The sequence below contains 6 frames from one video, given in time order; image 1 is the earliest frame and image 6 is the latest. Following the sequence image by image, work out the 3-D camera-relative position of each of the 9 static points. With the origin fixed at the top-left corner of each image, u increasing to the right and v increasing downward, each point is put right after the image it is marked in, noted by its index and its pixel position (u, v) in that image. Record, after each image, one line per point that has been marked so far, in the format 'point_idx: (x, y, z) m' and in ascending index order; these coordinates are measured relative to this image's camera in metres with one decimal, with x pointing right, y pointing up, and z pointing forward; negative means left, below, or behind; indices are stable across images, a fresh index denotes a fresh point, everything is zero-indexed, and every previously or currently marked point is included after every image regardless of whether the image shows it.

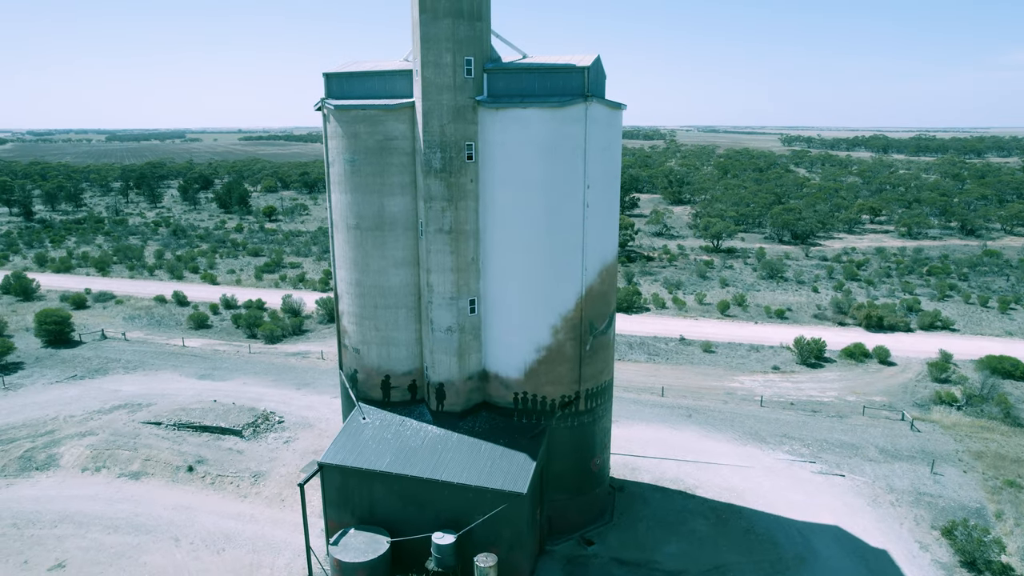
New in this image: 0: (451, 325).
0: (-1.7, -1.0, +17.6) m
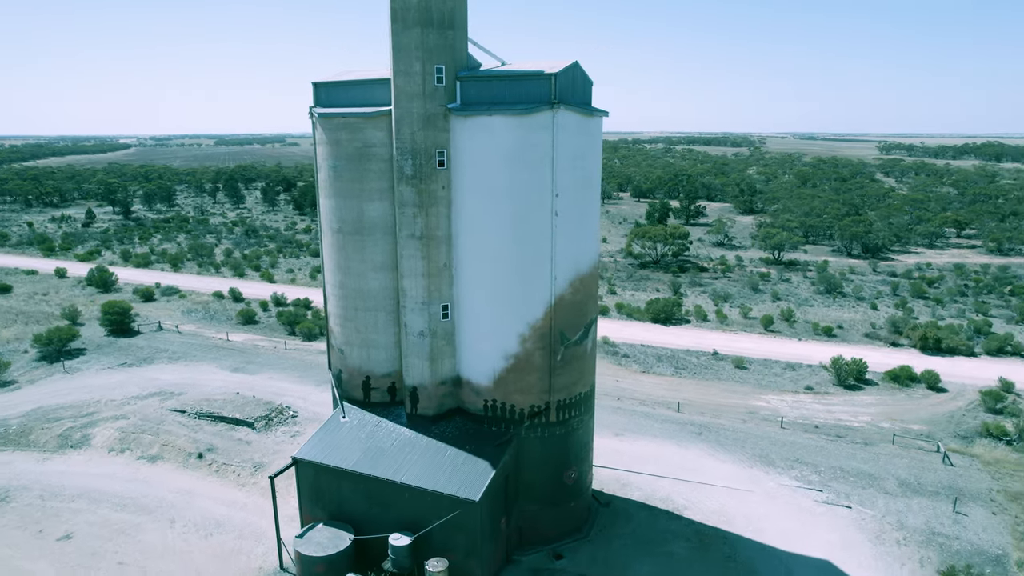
0: (-2.5, -1.1, +17.9) m
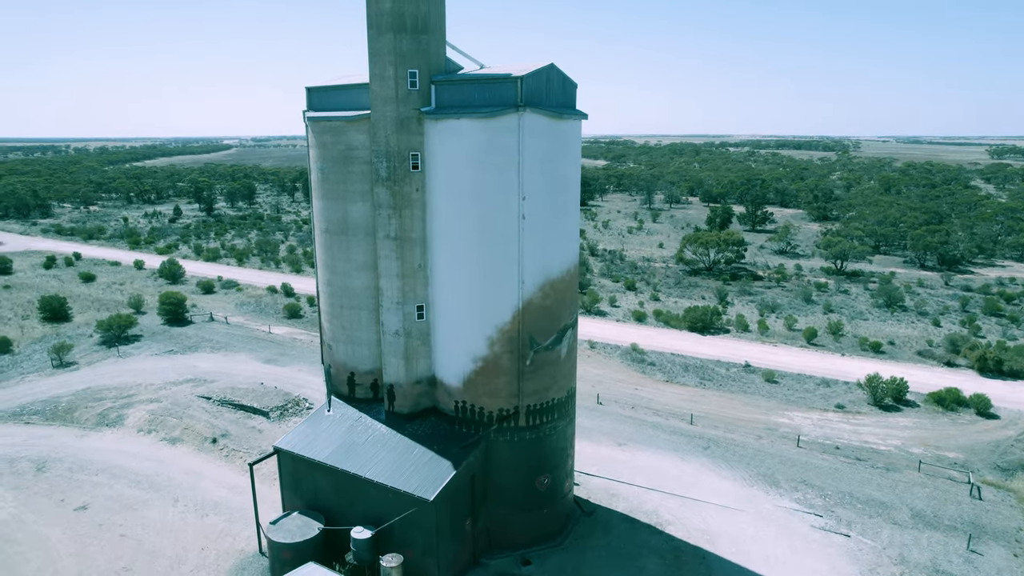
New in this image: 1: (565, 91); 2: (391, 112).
0: (-3.2, -1.1, +18.2) m
1: (+1.4, +5.5, +17.8) m
2: (-3.2, +4.6, +16.9) m
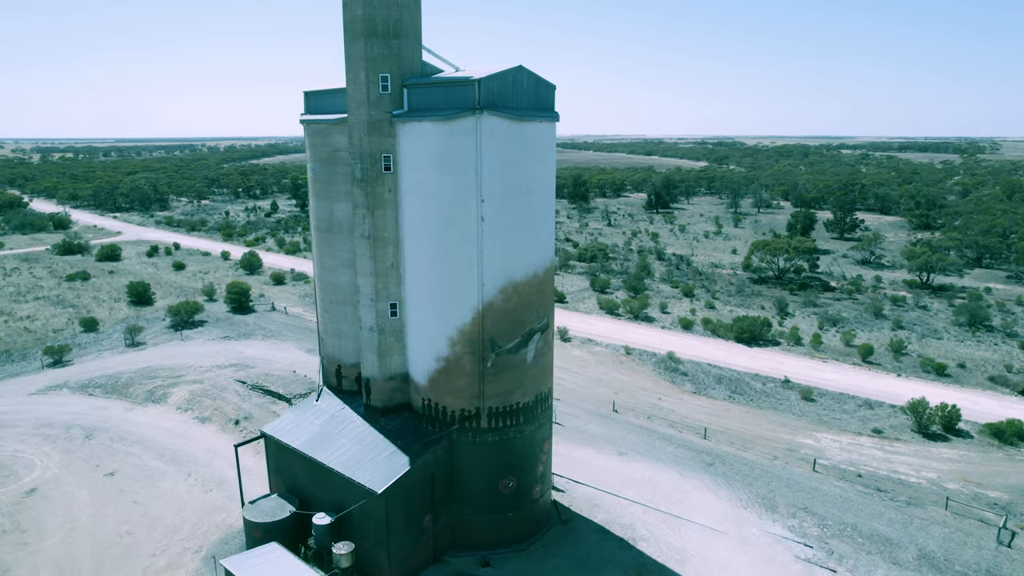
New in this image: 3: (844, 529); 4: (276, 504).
0: (-4.1, -1.1, +18.8) m
1: (+0.7, +5.4, +17.6) m
2: (-4.0, +4.7, +17.4) m
3: (+10.1, -7.3, +19.6) m
4: (-6.9, -6.3, +18.9) m
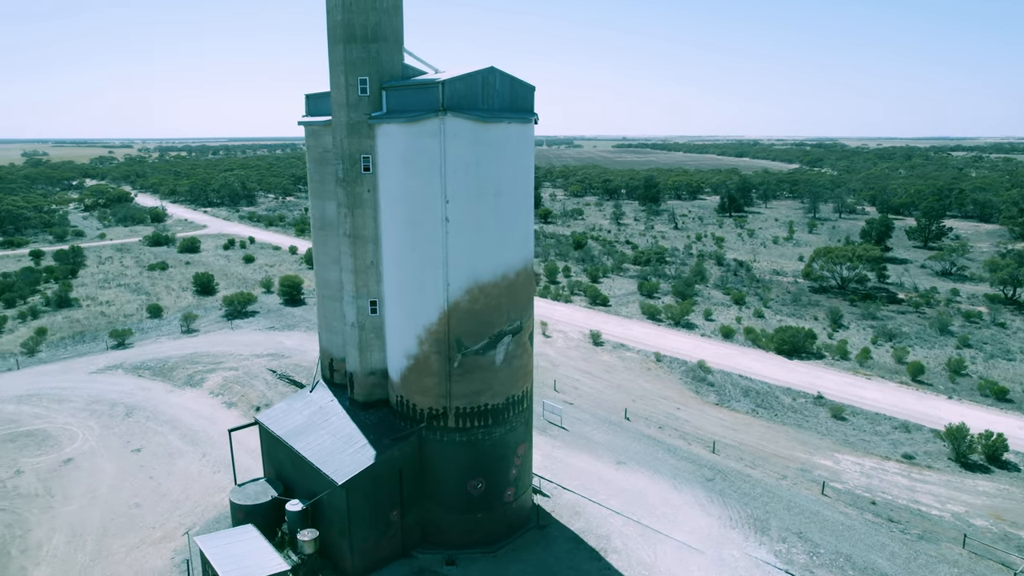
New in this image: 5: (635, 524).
0: (-4.8, -1.0, +19.3) m
1: (0.0, +5.3, +17.5) m
2: (-4.7, +4.8, +18.0) m
3: (+9.2, -7.7, +18.3) m
4: (-7.7, -6.2, +19.8) m
5: (+3.8, -7.3, +19.9) m
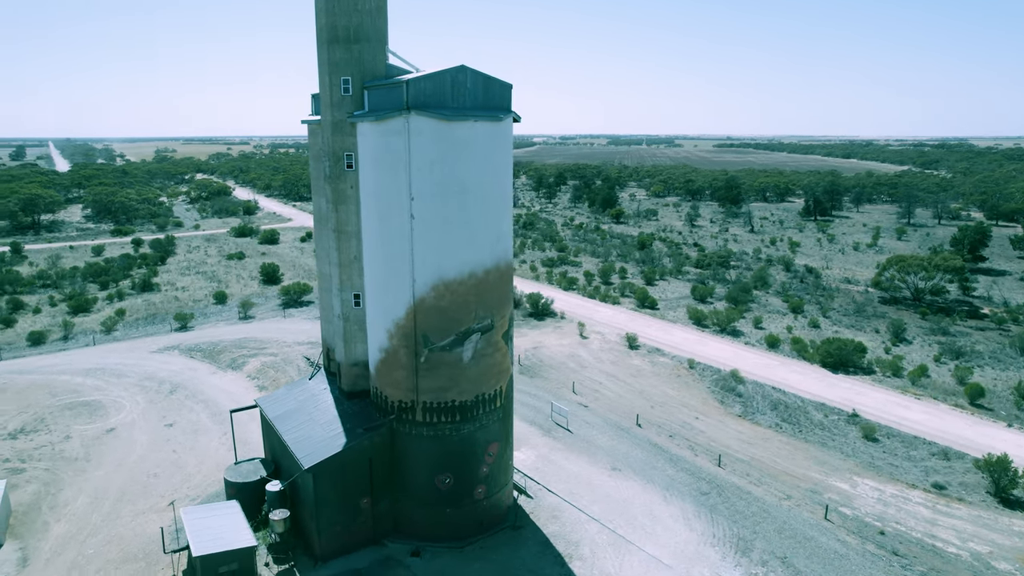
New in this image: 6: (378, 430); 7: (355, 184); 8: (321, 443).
0: (-5.4, -0.8, +20.0) m
1: (-0.7, +5.4, +17.5) m
2: (-5.3, +5.0, +18.6) m
3: (+8.1, -7.9, +17.0) m
4: (-8.4, -5.8, +20.9) m
5: (+3.0, -7.4, +19.4) m
6: (-3.9, -4.1, +18.7) m
7: (-4.7, +3.1, +18.9) m
8: (-5.5, -4.5, +18.4) m
